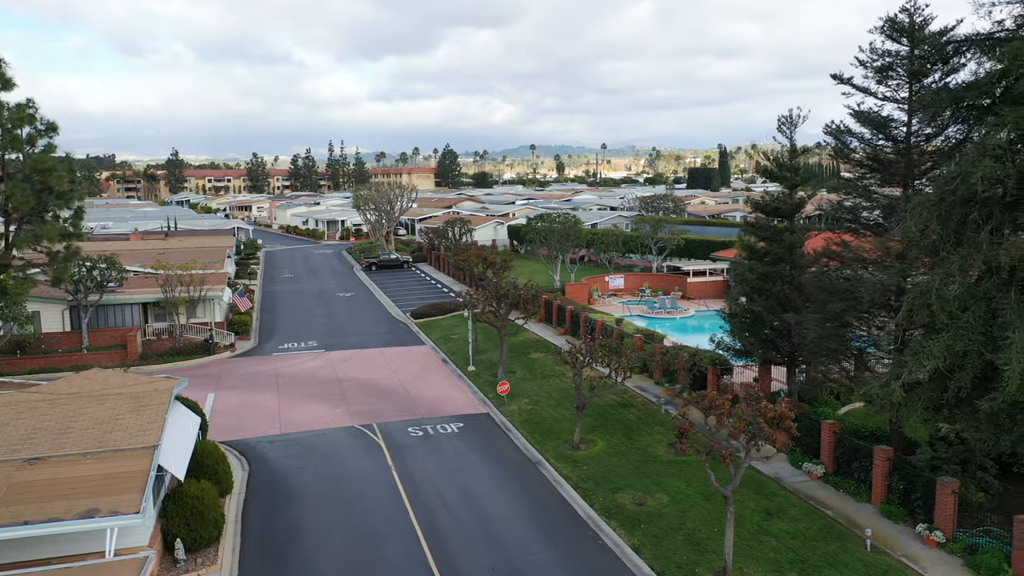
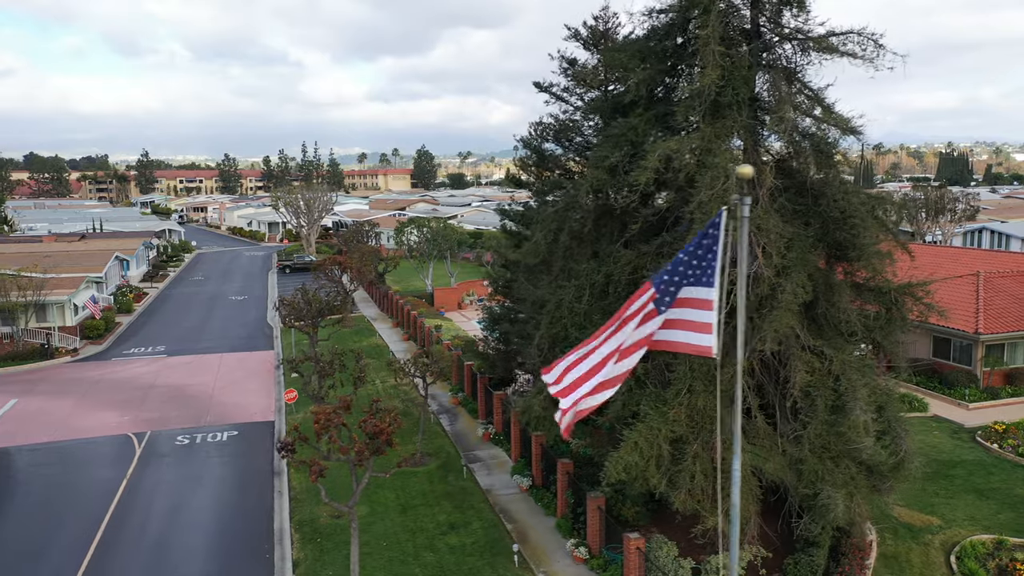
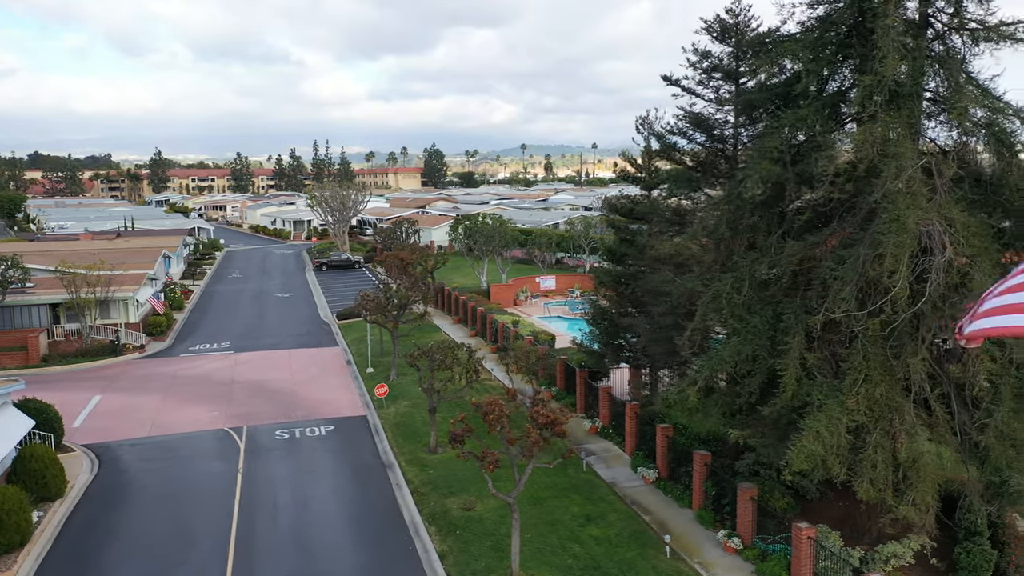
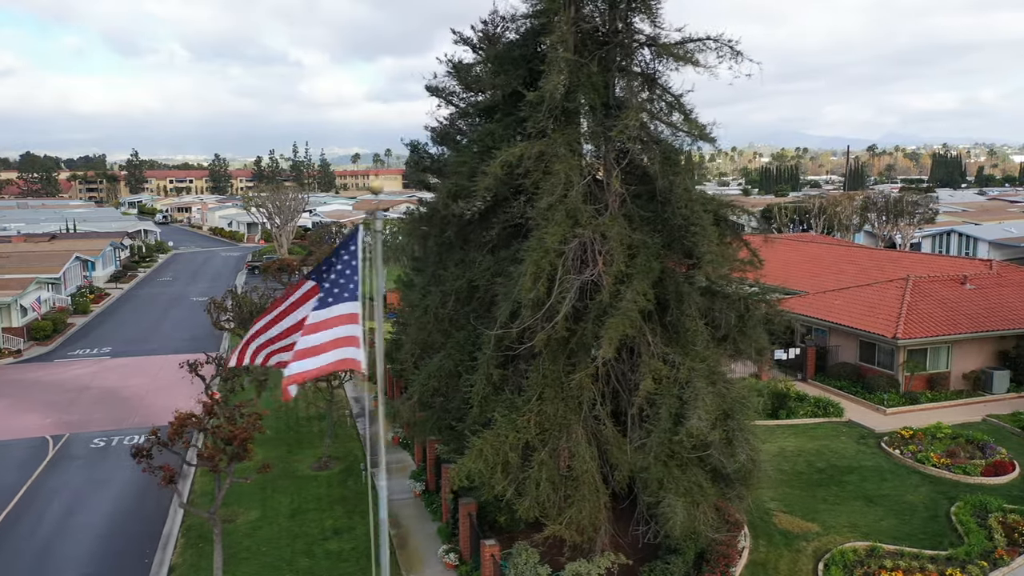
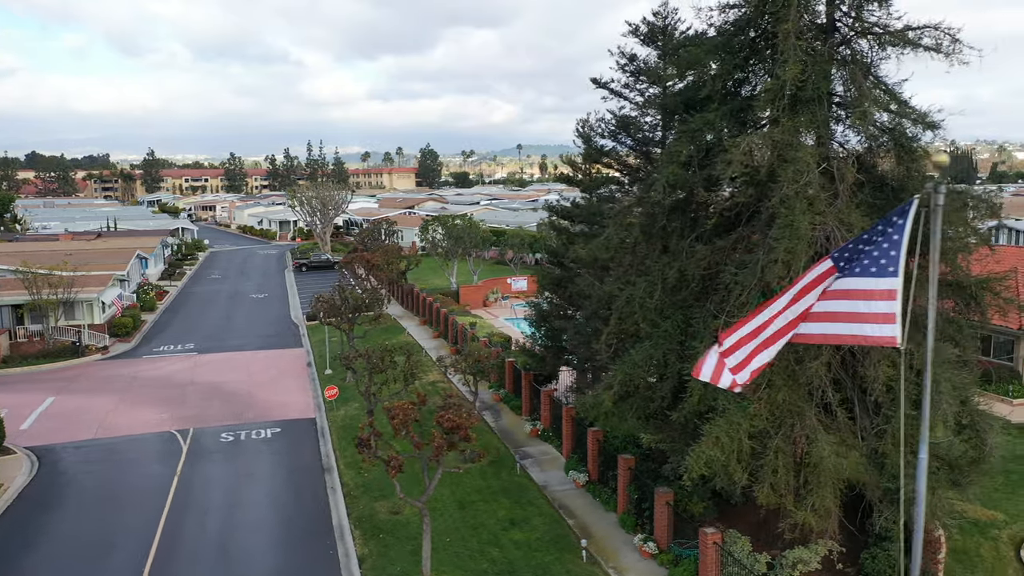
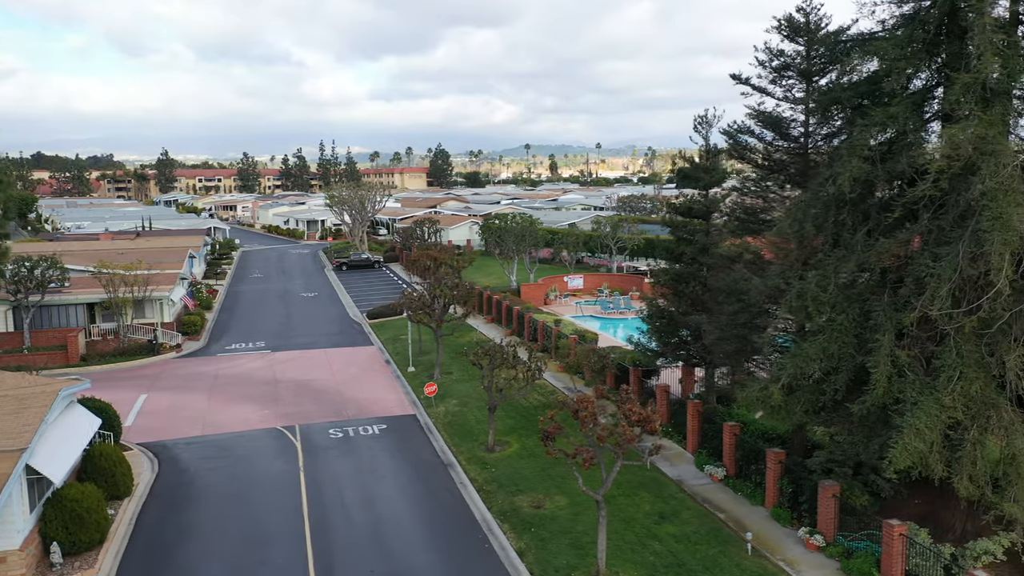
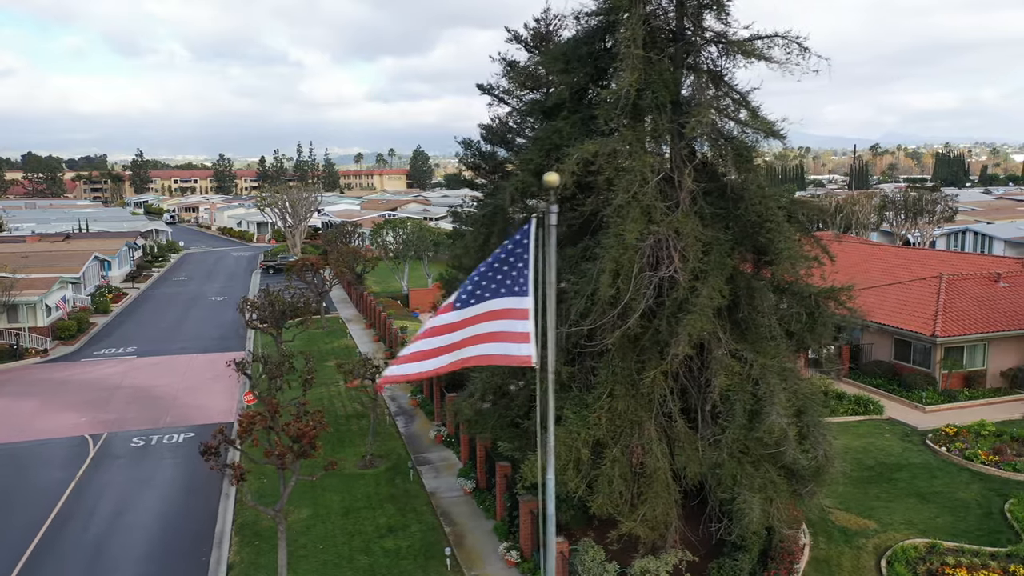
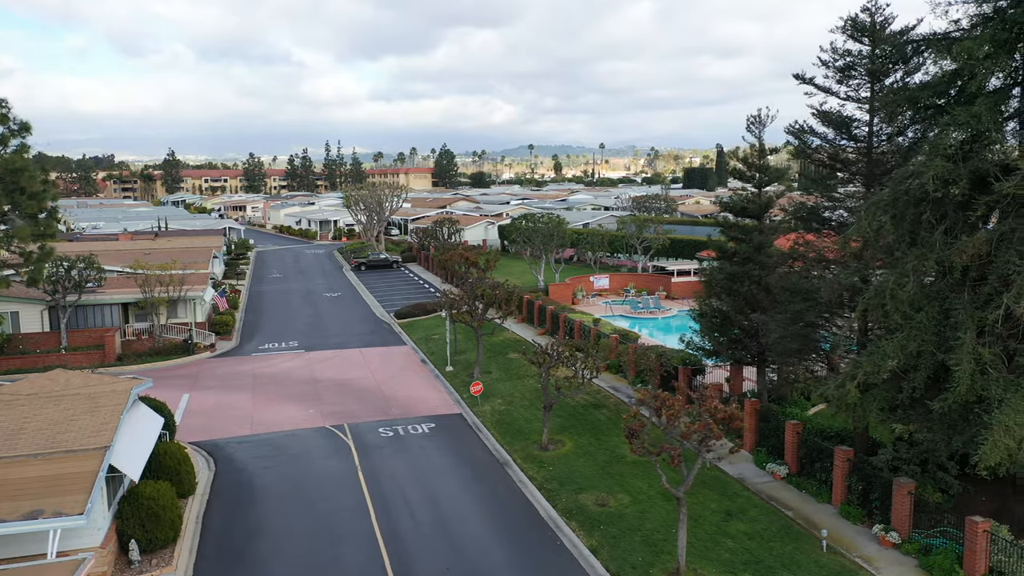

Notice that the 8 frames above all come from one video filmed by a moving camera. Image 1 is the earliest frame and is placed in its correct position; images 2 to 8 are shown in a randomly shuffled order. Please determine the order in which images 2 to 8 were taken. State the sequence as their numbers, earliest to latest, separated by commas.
8, 6, 3, 5, 2, 7, 4
